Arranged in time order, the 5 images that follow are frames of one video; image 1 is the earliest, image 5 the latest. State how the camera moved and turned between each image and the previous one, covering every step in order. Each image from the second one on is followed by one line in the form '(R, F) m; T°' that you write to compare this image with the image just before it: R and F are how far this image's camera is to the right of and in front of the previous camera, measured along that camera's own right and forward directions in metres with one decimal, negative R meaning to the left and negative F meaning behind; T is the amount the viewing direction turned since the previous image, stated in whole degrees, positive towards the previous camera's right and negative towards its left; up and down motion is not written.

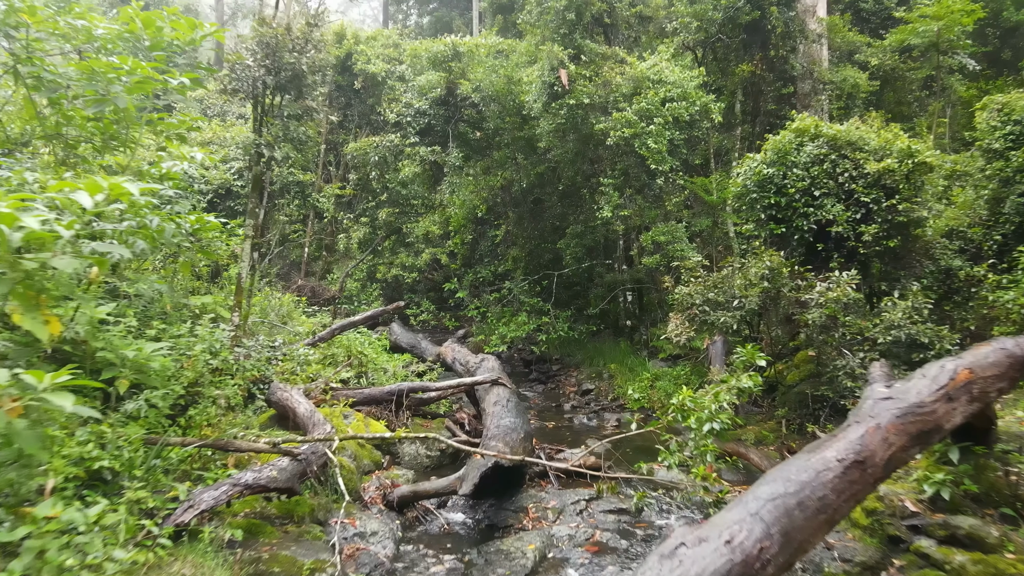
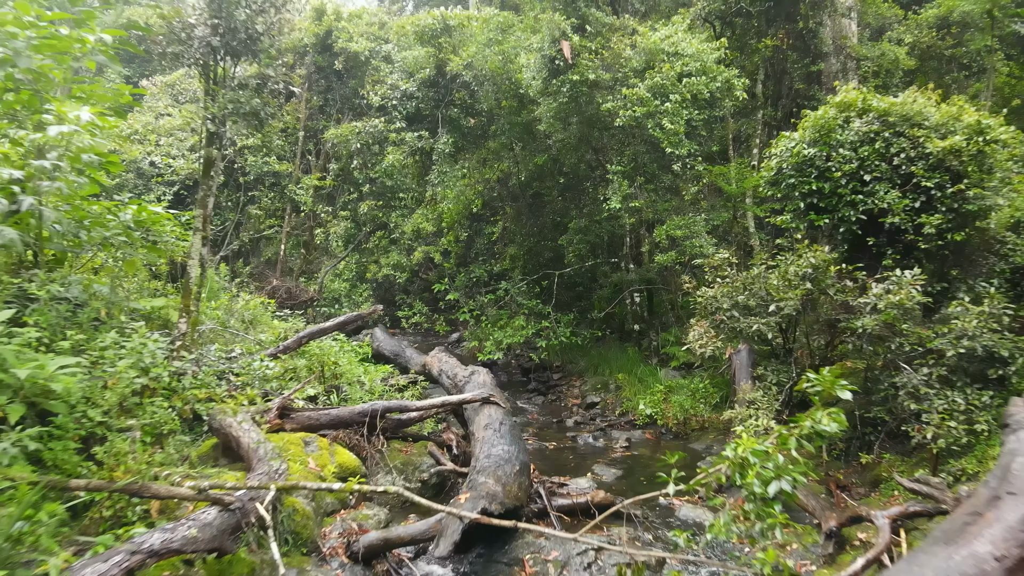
(+0.1, +1.0) m; 0°
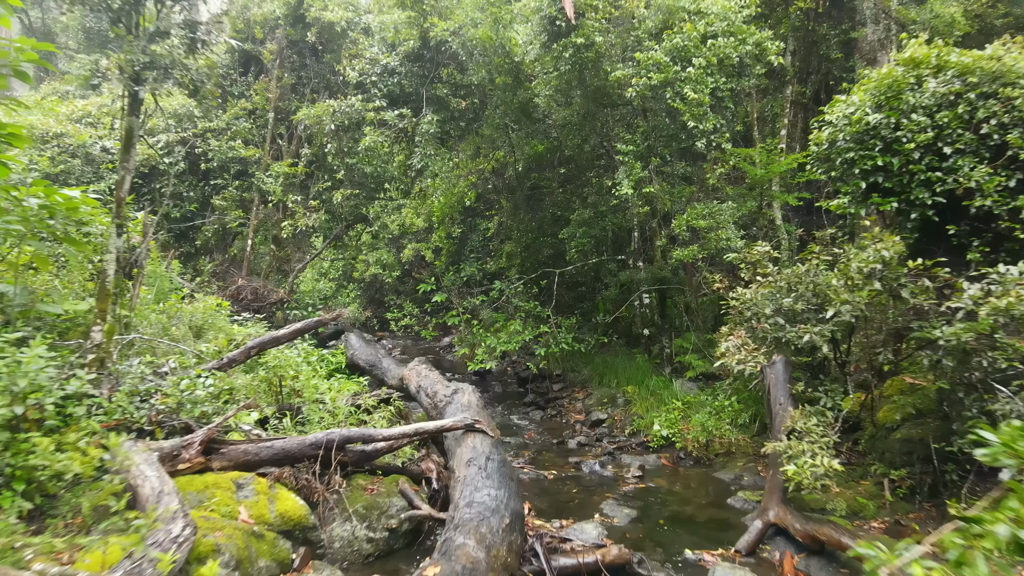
(+0.1, +1.1) m; 0°
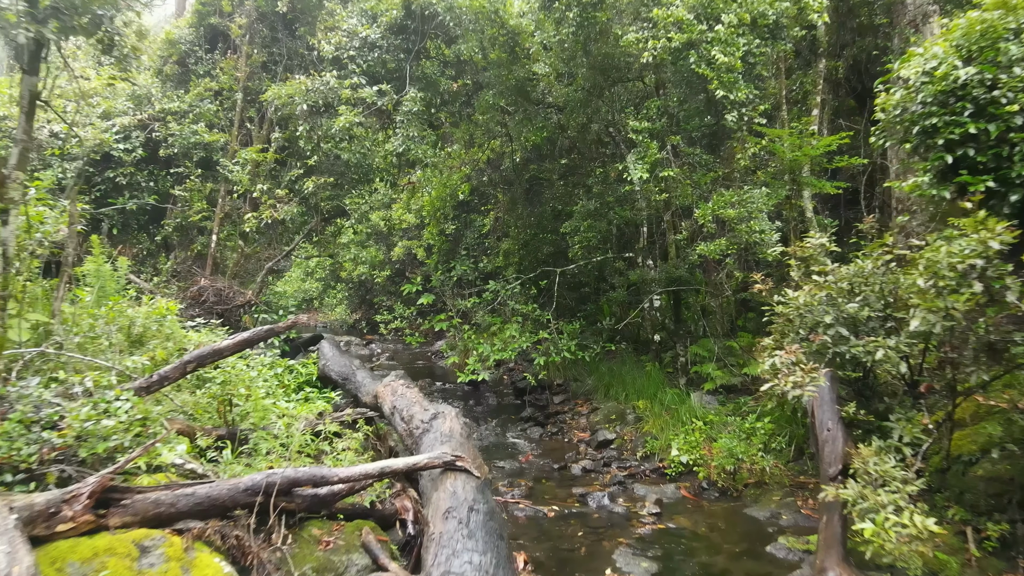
(+0.1, +1.0) m; 0°
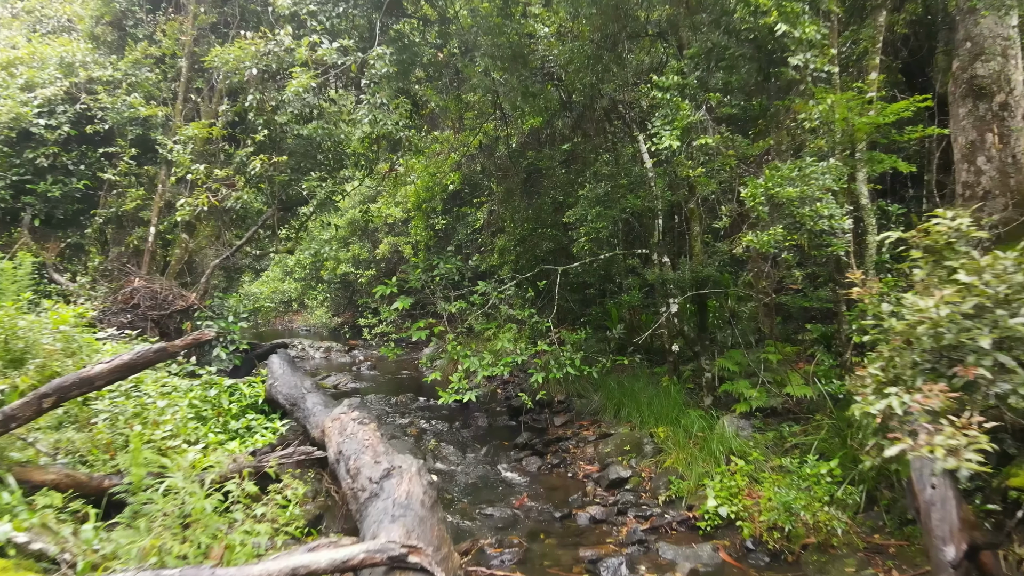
(+0.1, +1.3) m; 0°
